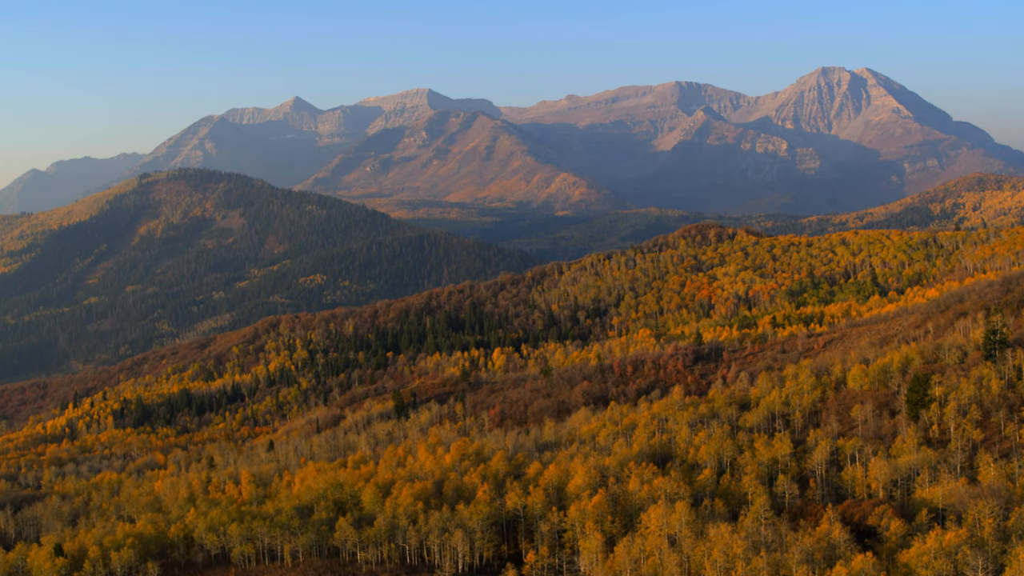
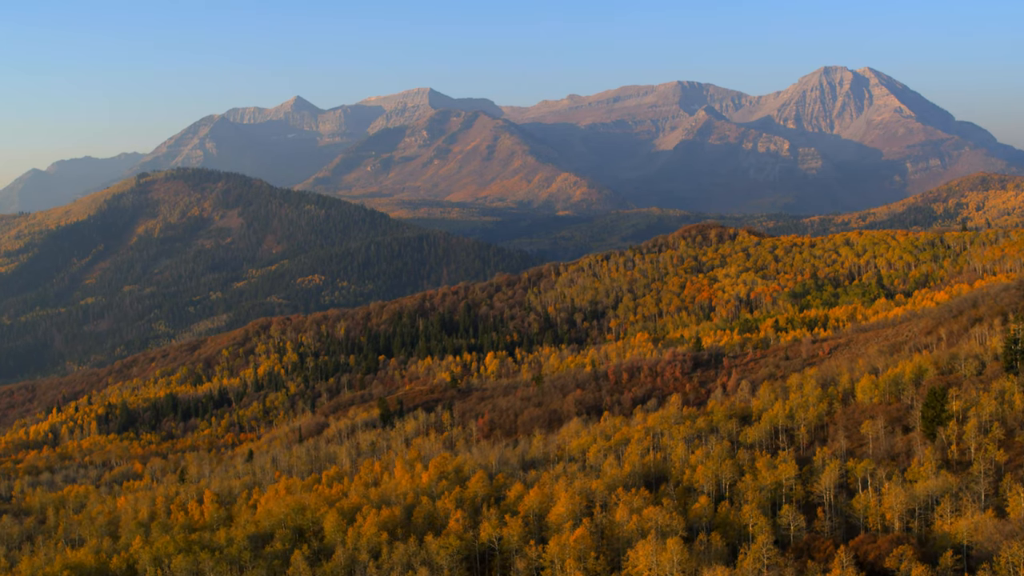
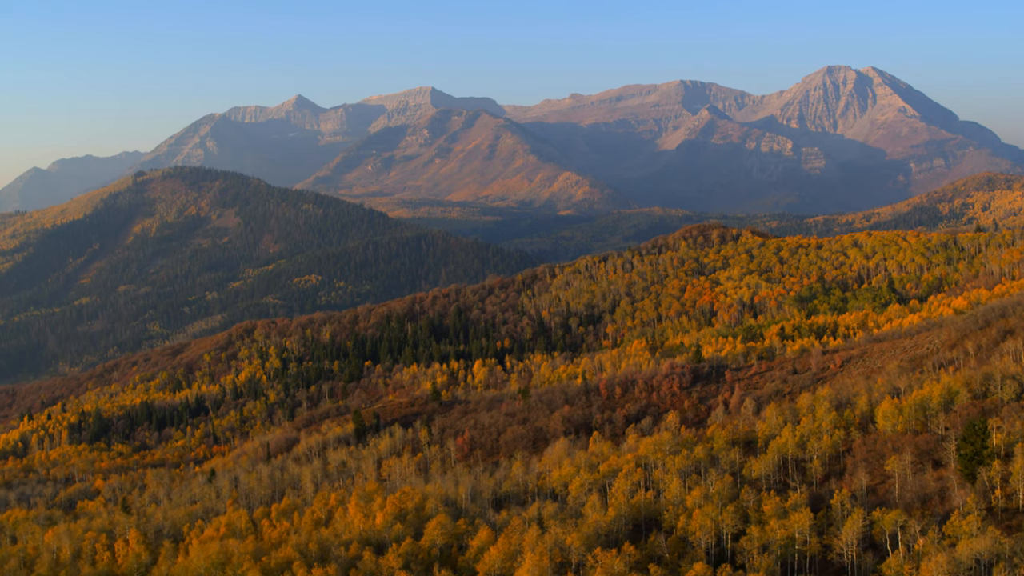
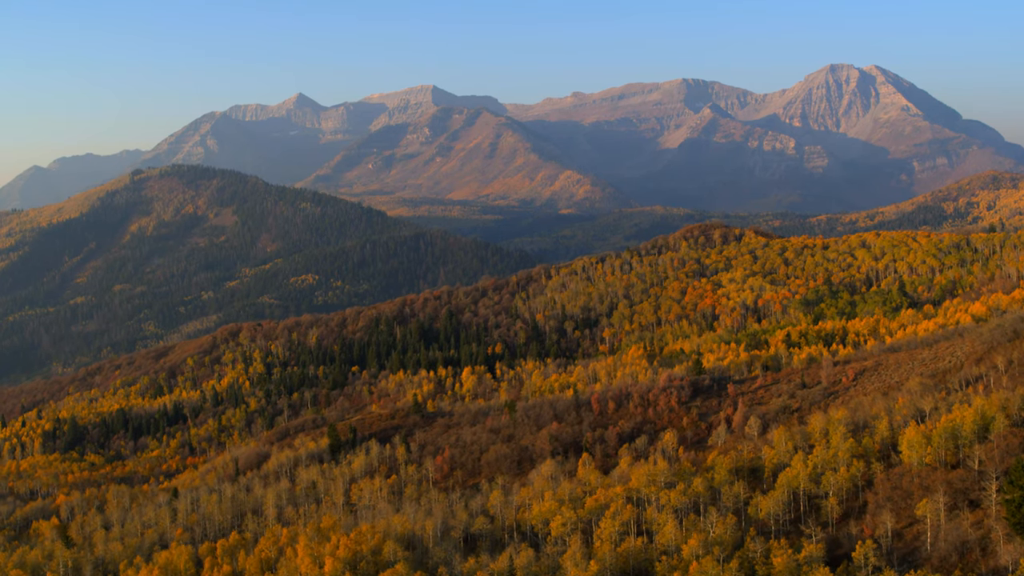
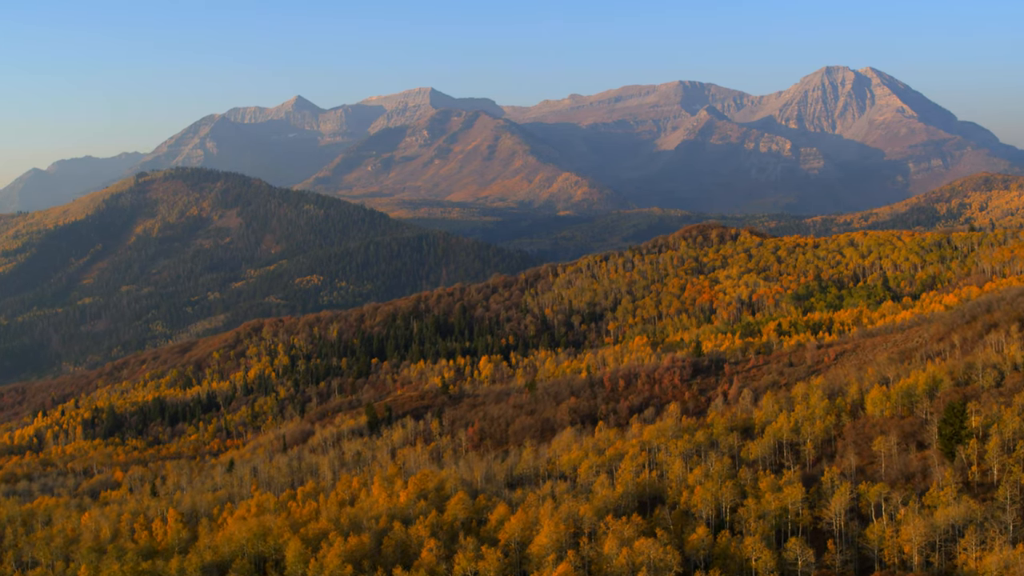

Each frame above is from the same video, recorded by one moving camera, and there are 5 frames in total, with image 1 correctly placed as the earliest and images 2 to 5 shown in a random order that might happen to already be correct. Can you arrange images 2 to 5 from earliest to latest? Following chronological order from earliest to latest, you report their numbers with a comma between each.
2, 5, 3, 4
